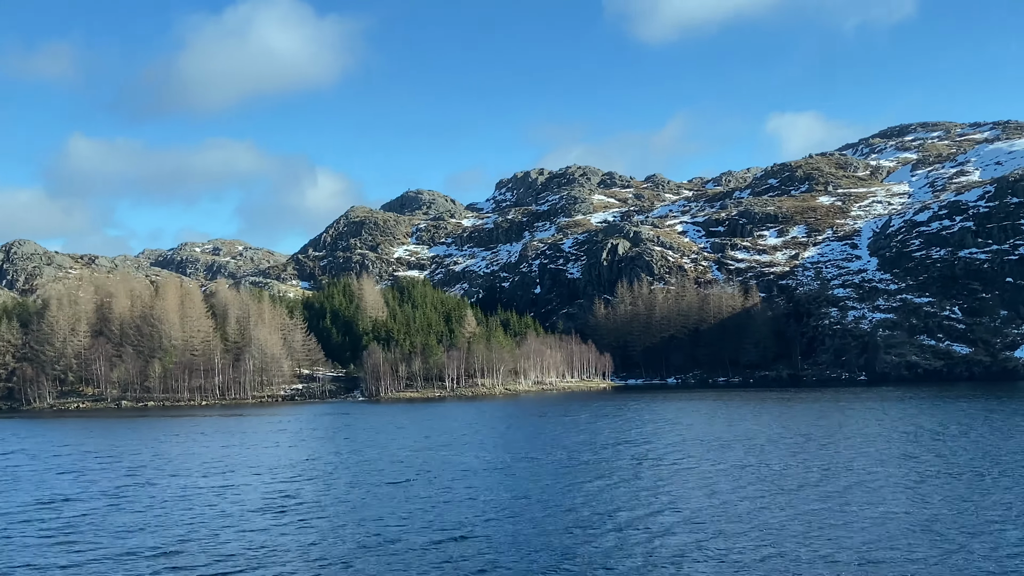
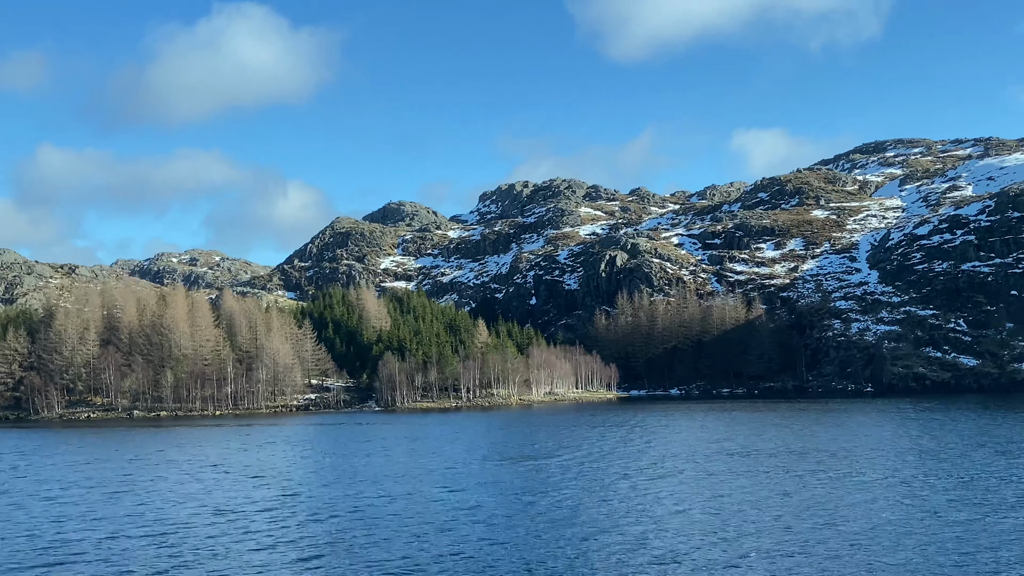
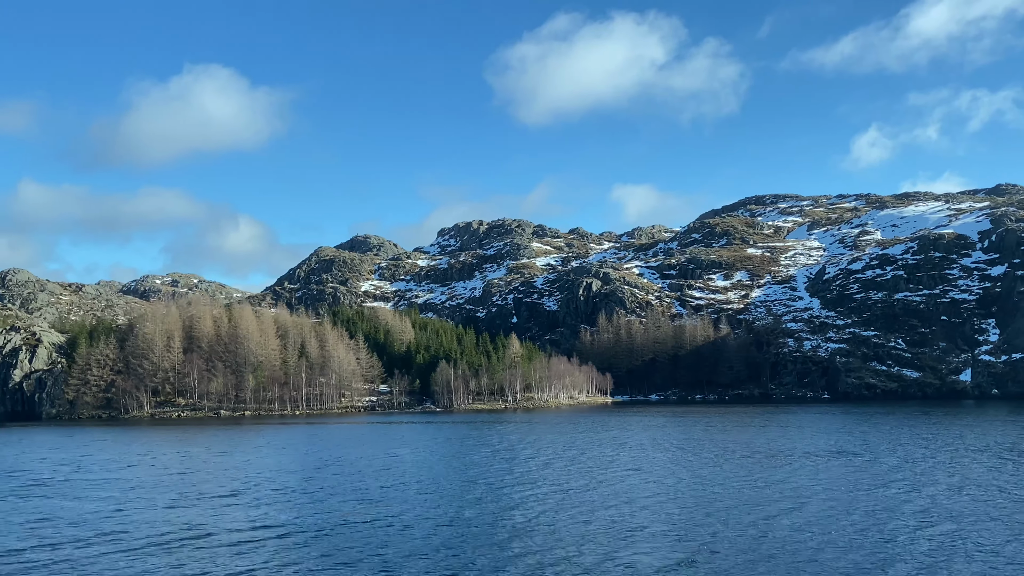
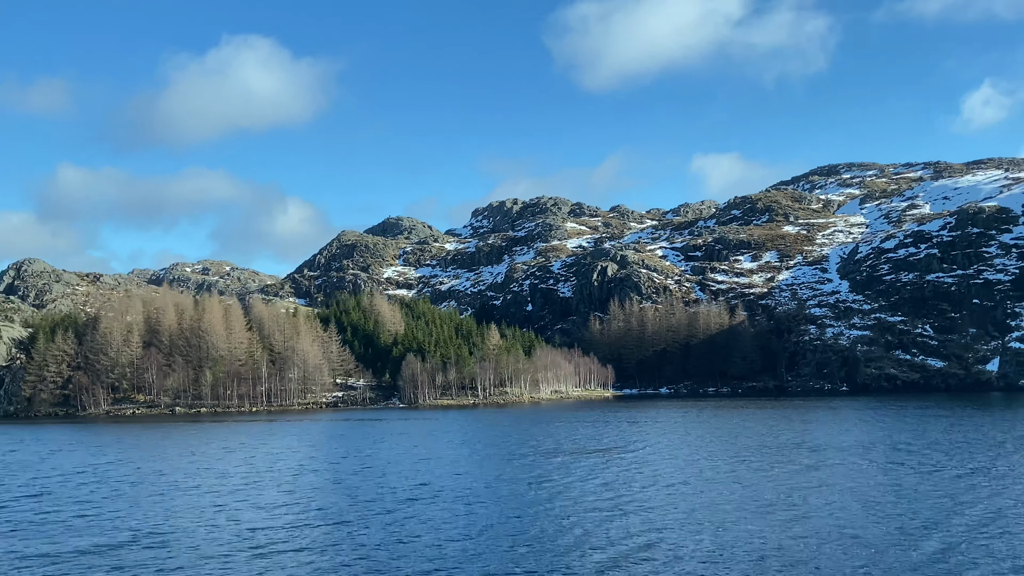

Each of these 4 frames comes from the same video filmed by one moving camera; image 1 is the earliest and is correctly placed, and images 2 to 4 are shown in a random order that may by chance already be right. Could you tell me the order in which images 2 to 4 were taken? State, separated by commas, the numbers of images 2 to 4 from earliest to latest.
2, 4, 3
